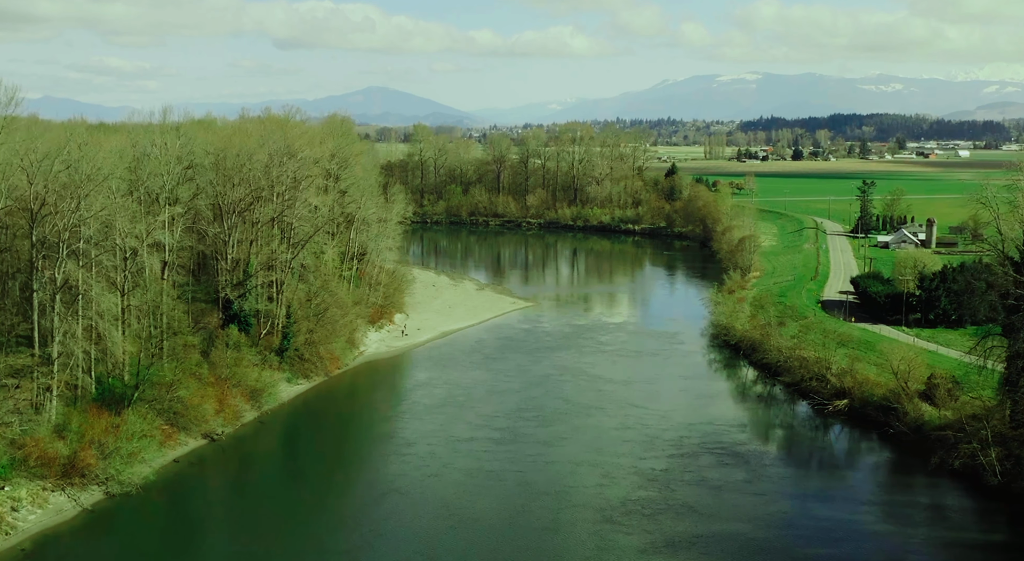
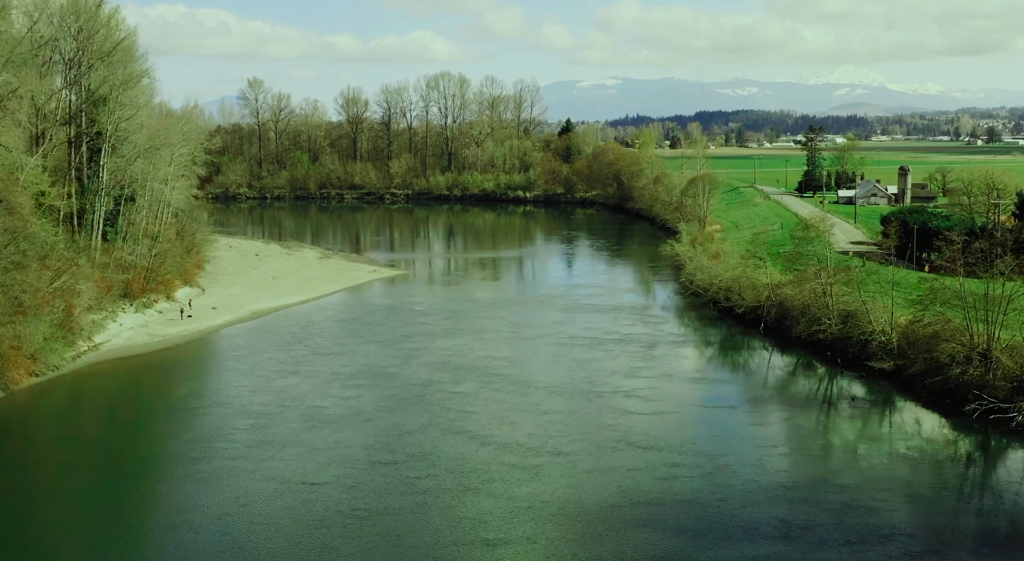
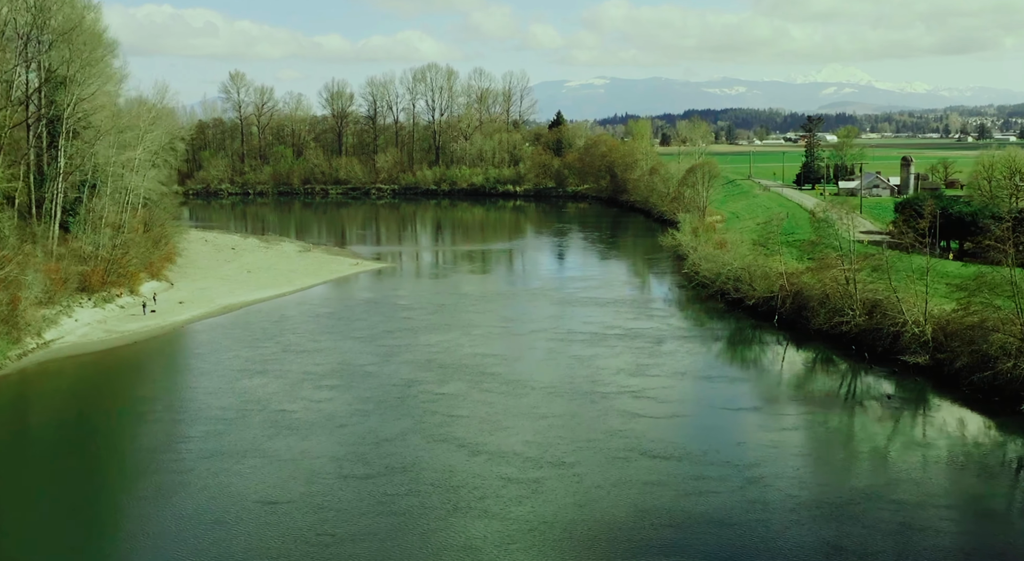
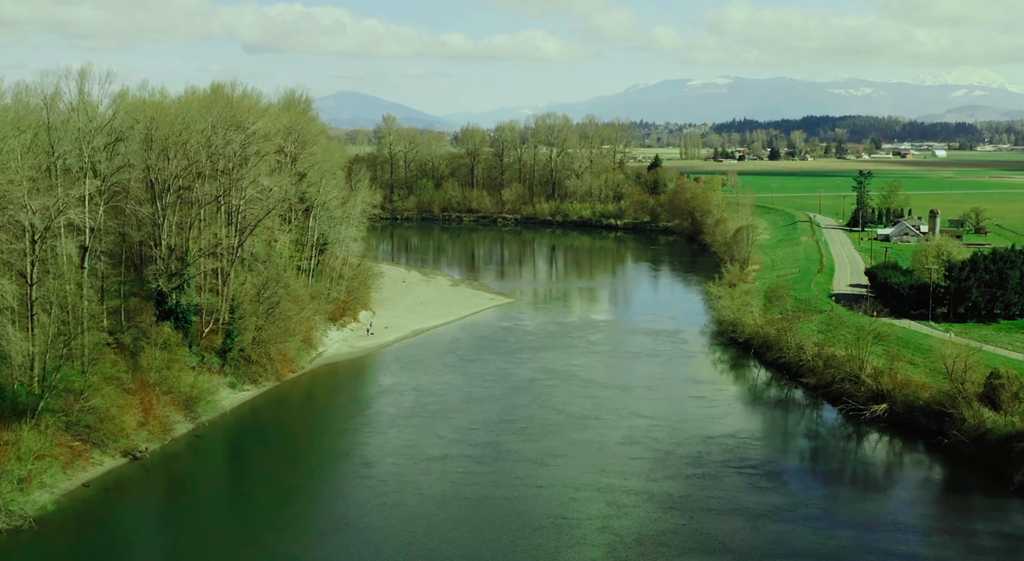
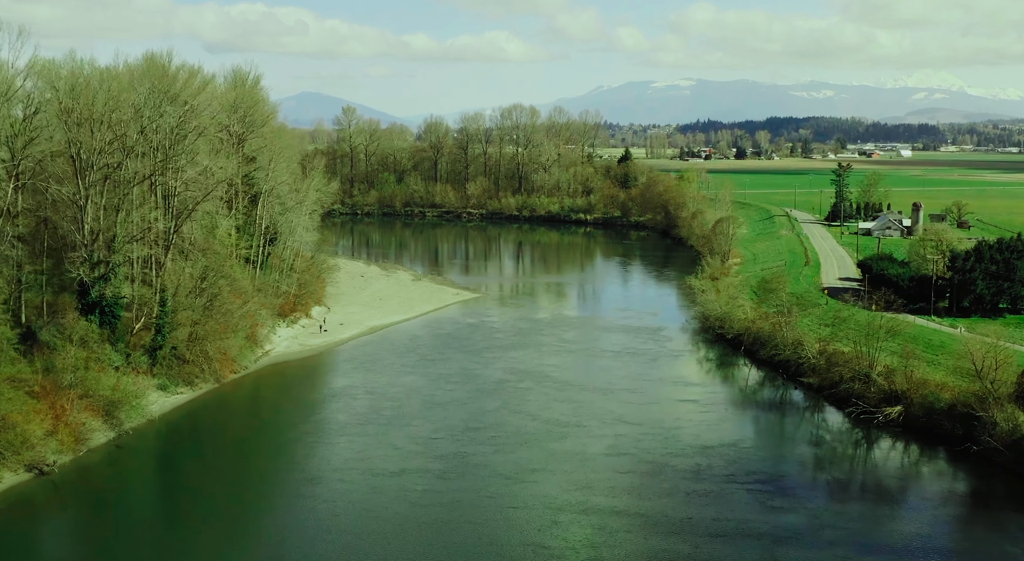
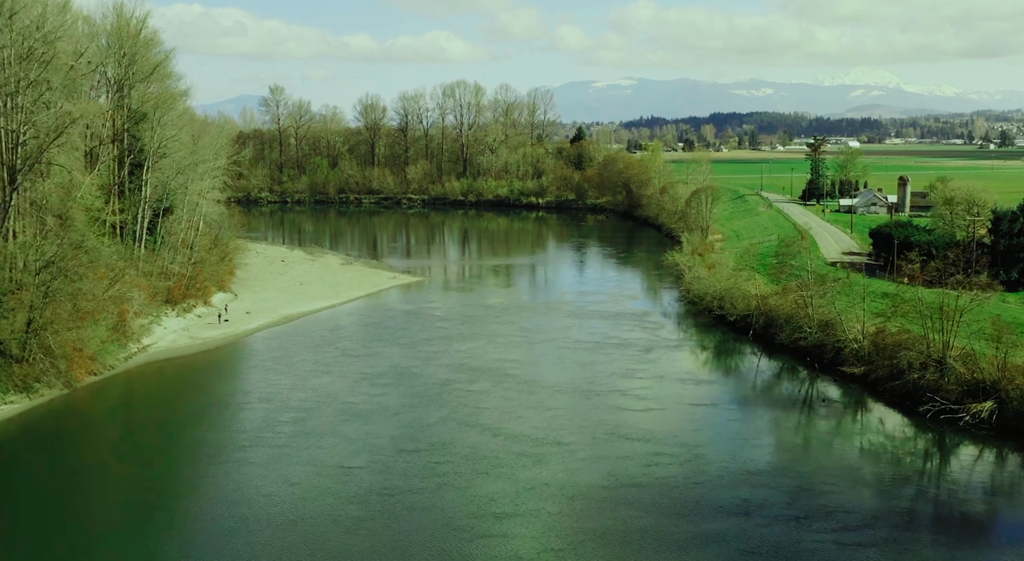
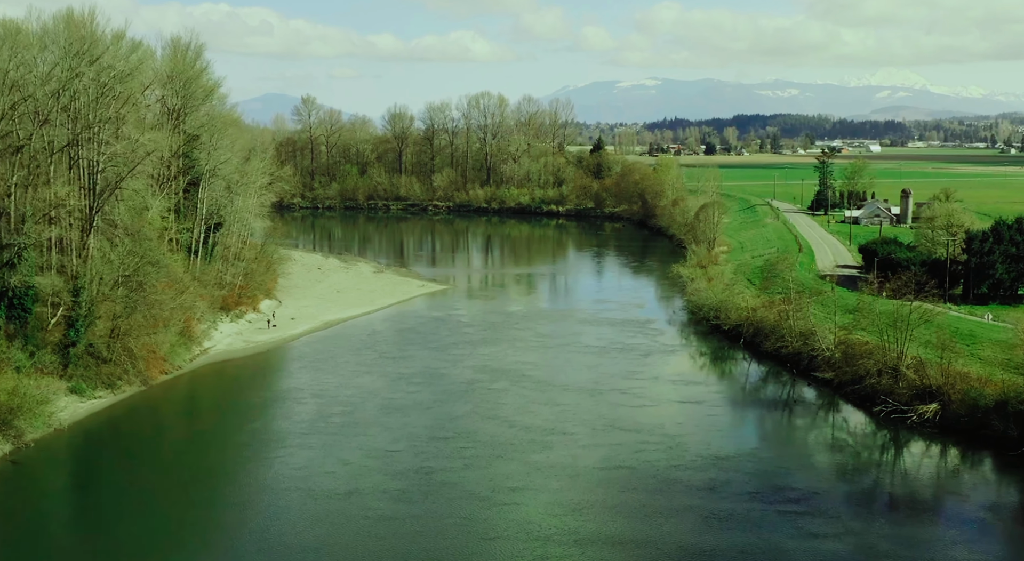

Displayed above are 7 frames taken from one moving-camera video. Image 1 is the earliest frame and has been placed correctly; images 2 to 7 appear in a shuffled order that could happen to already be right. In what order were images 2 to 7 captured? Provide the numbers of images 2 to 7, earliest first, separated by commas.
4, 5, 7, 6, 2, 3
